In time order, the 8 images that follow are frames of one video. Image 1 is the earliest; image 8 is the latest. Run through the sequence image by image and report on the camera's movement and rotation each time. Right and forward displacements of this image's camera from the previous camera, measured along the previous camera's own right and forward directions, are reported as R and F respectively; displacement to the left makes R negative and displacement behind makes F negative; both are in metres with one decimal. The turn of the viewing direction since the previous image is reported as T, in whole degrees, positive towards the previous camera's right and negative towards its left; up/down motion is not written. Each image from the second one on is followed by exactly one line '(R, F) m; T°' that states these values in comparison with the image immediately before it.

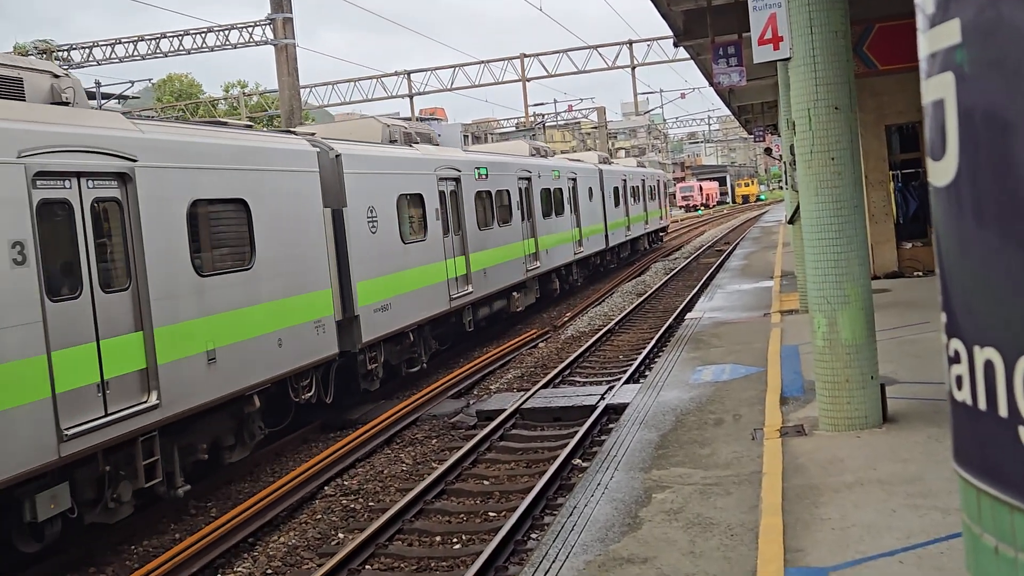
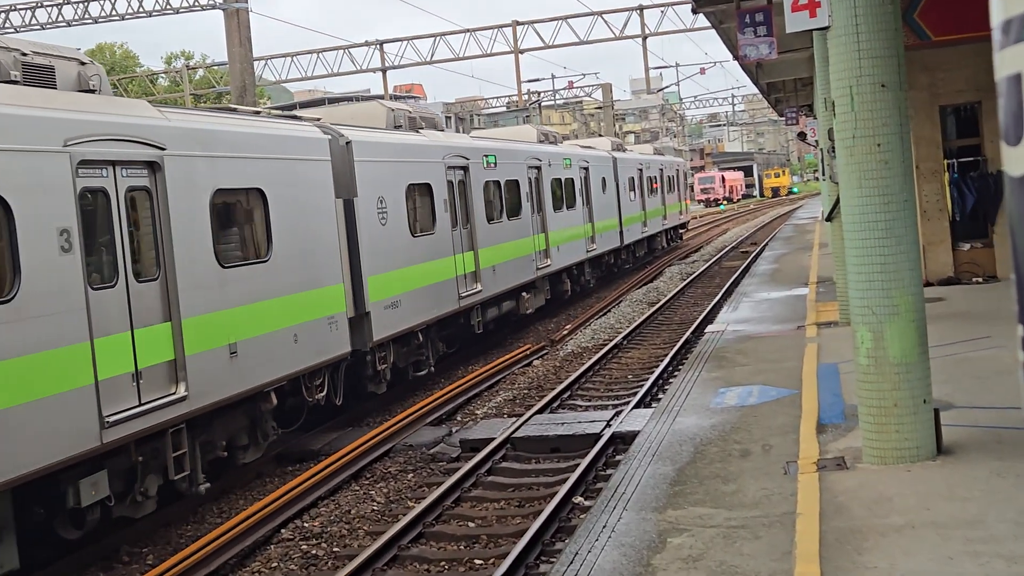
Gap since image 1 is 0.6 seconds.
(+0.1, +1.3) m; 0°
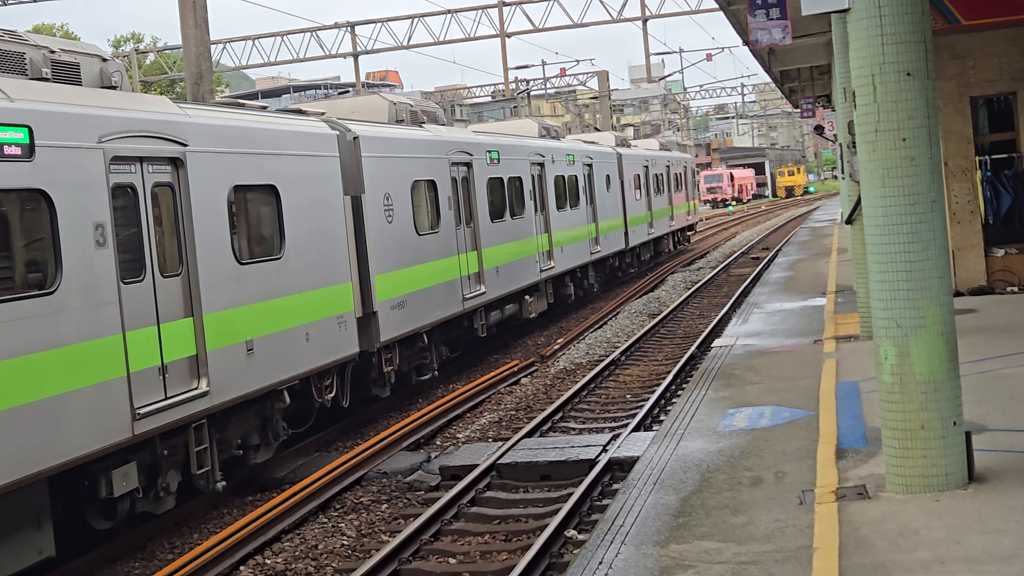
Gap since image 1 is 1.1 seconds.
(0.0, +0.7) m; 0°
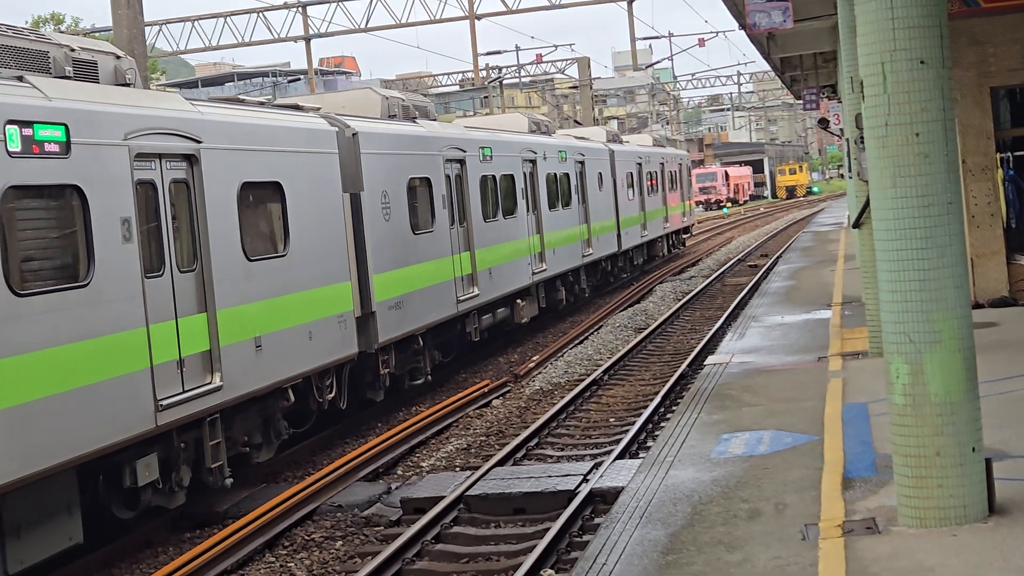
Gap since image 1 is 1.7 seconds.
(0.0, +0.7) m; +1°
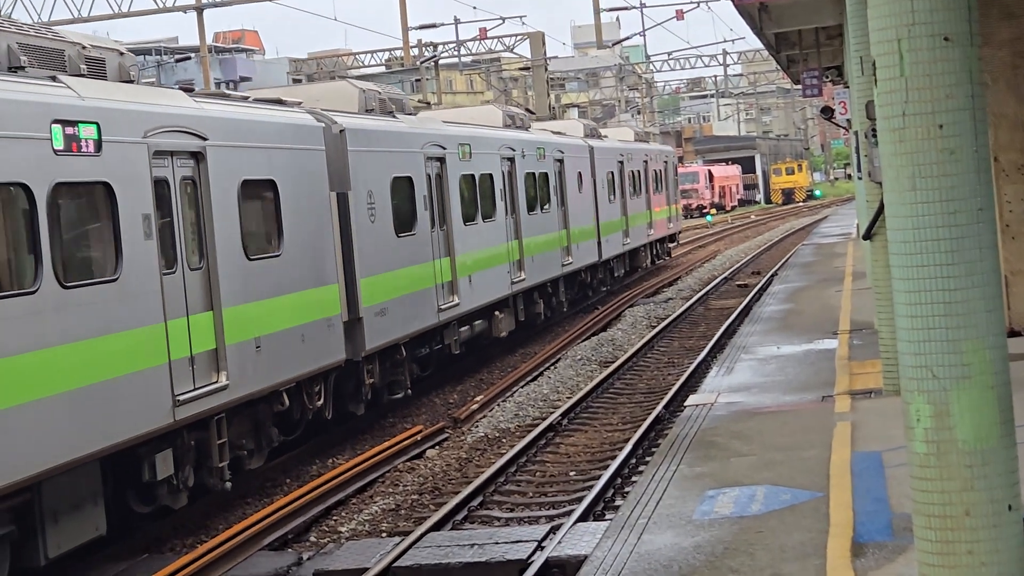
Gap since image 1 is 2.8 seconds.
(+0.1, +1.1) m; +1°
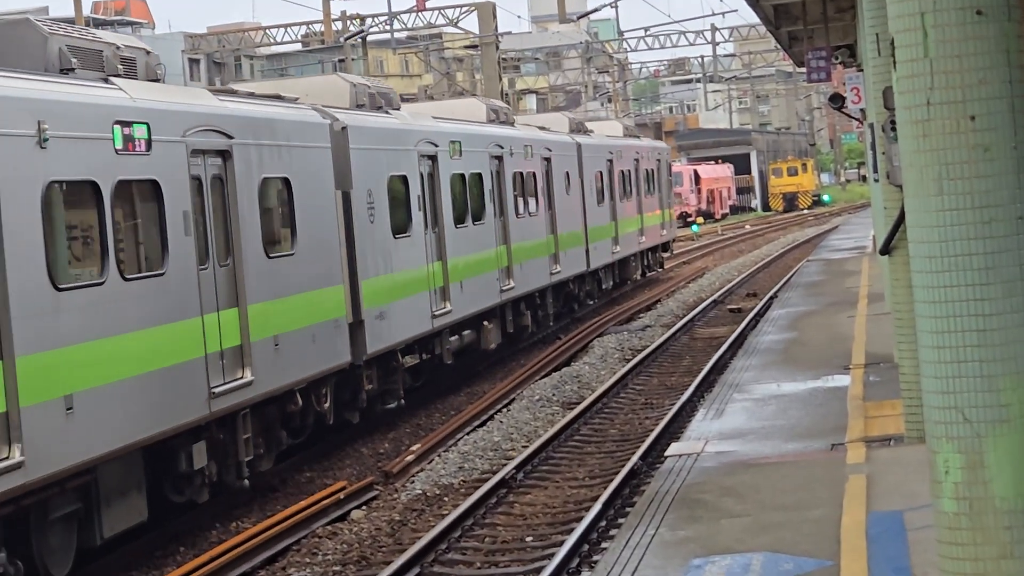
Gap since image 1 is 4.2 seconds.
(+0.1, +0.9) m; +1°
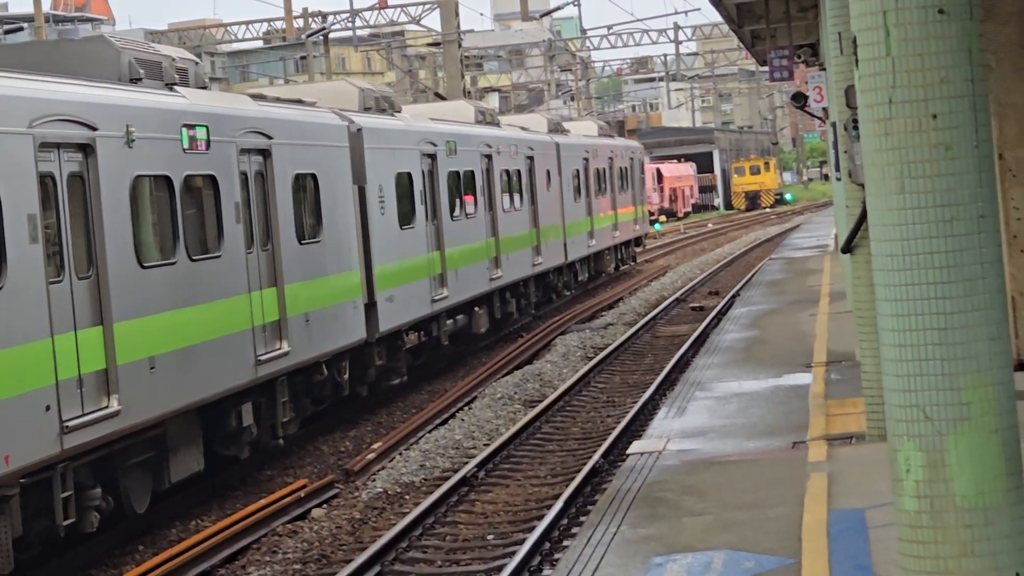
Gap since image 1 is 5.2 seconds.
(0.0, 0.0) m; +1°
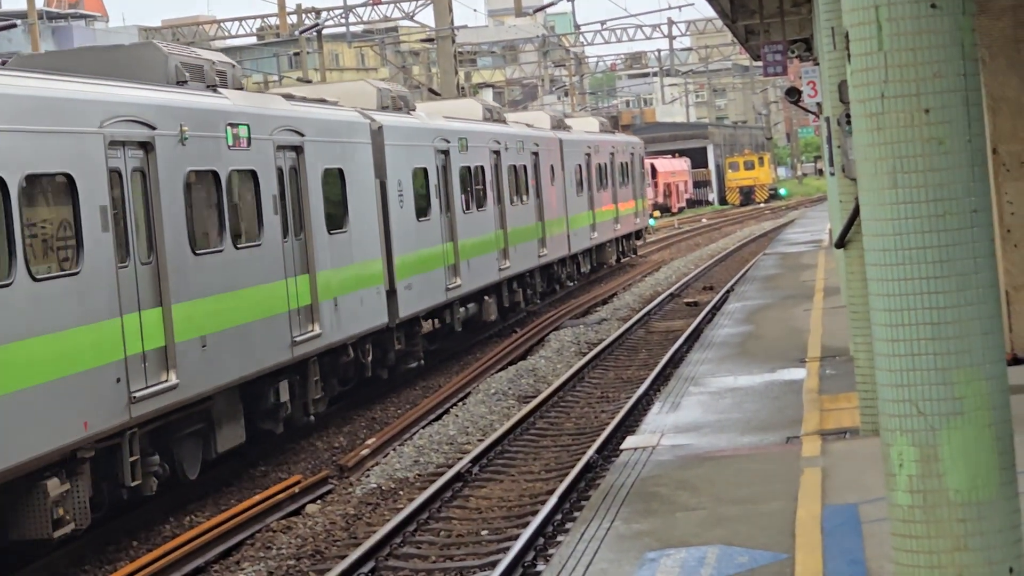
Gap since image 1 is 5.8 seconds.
(0.0, 0.0) m; 0°
